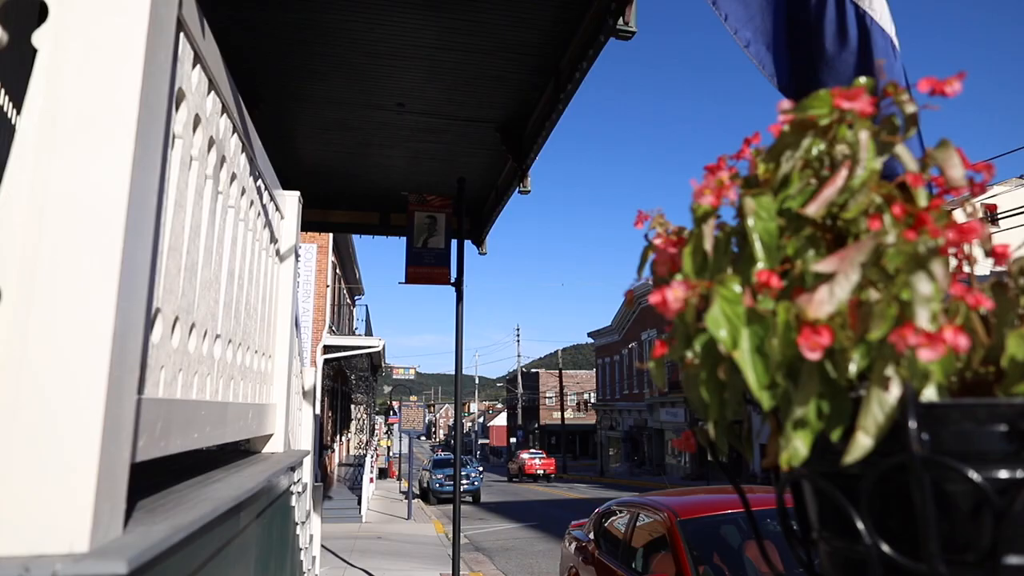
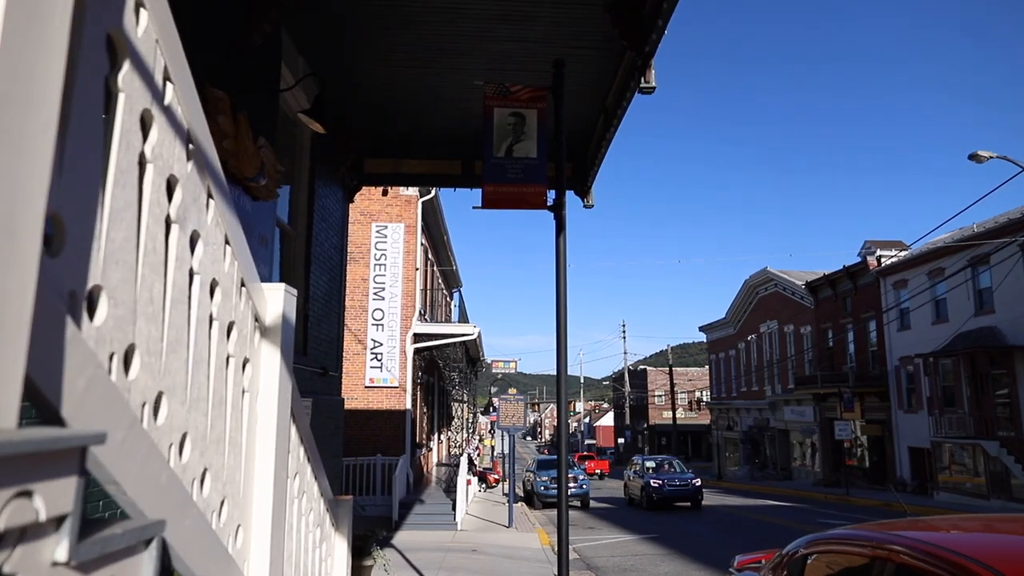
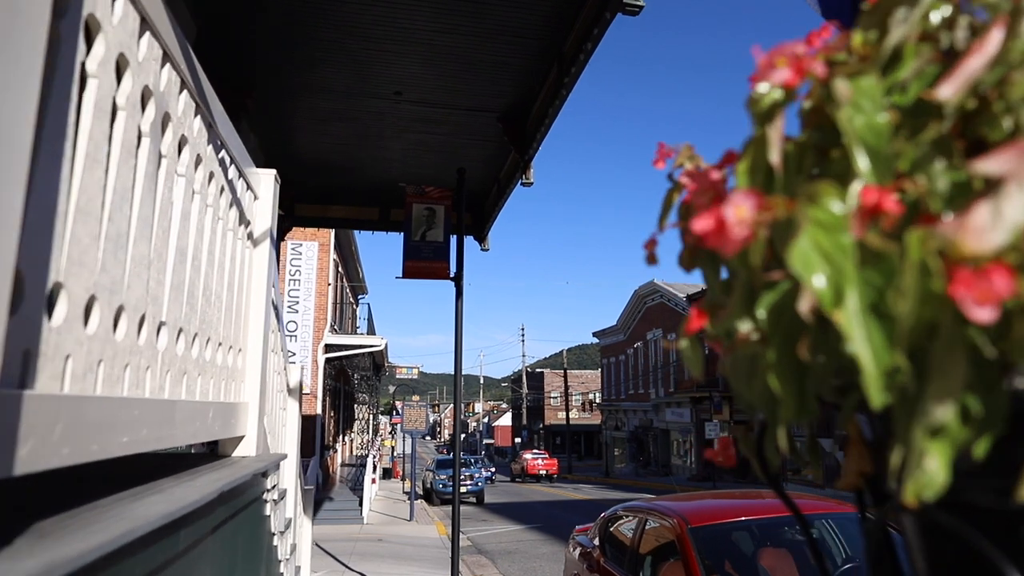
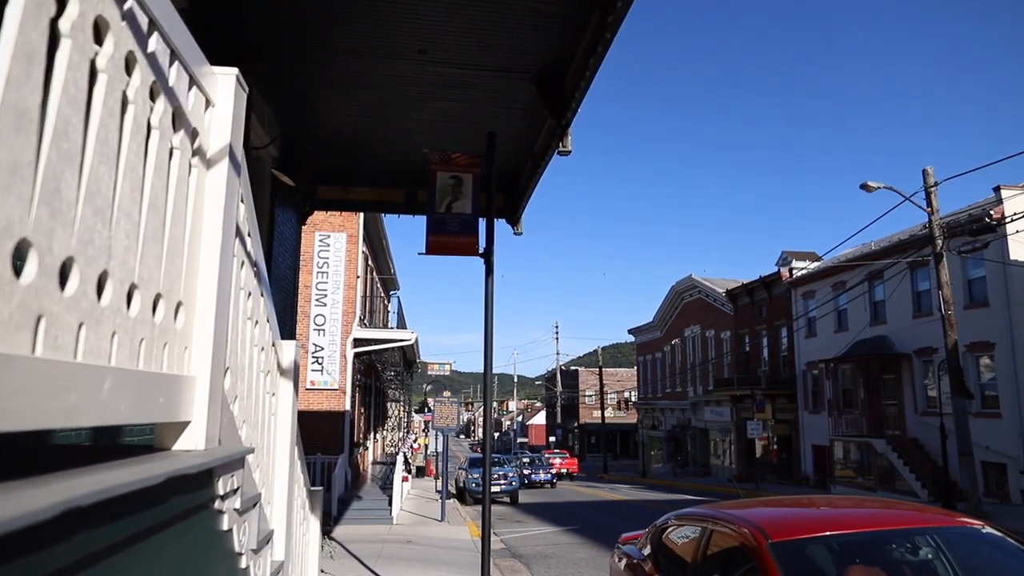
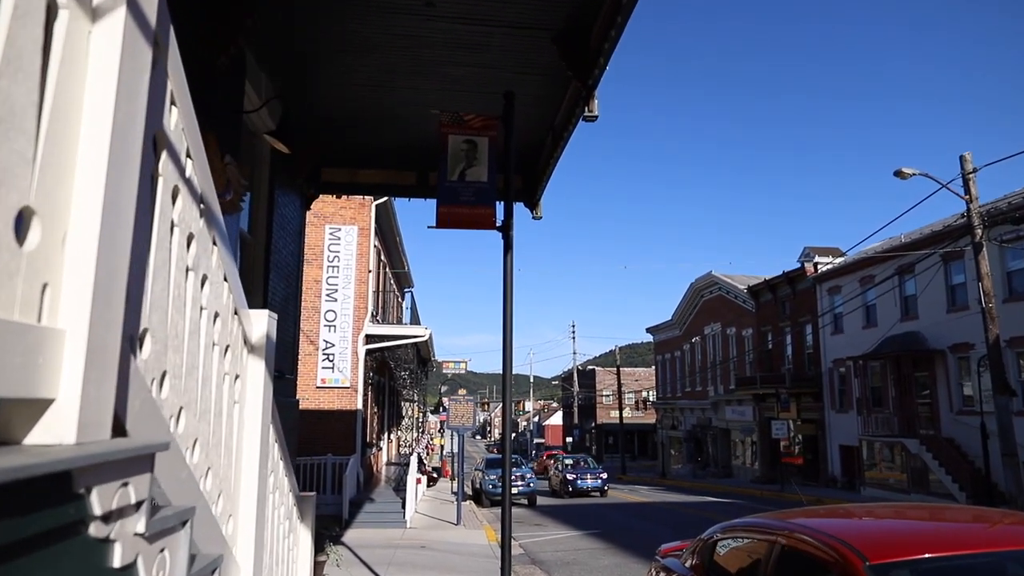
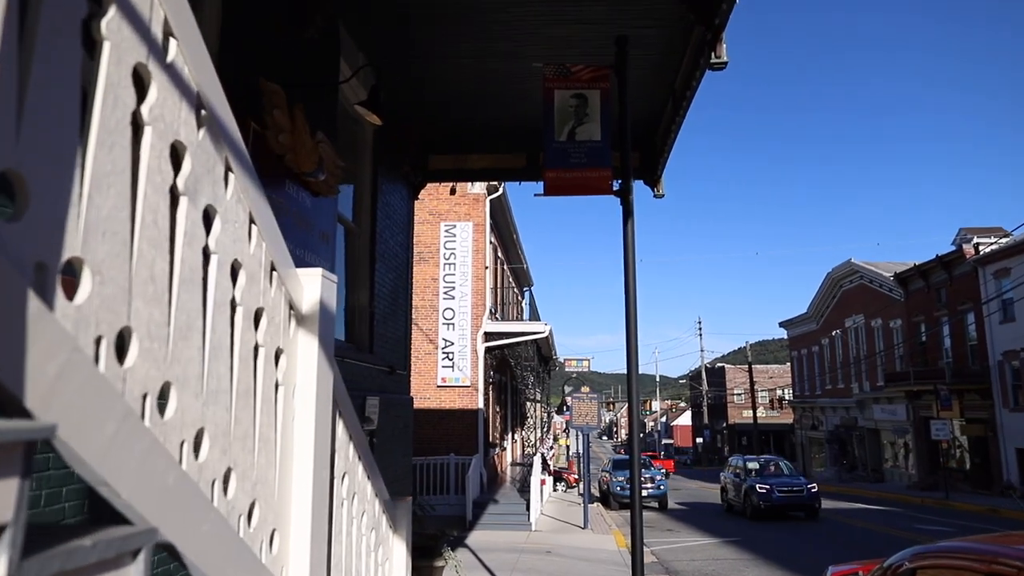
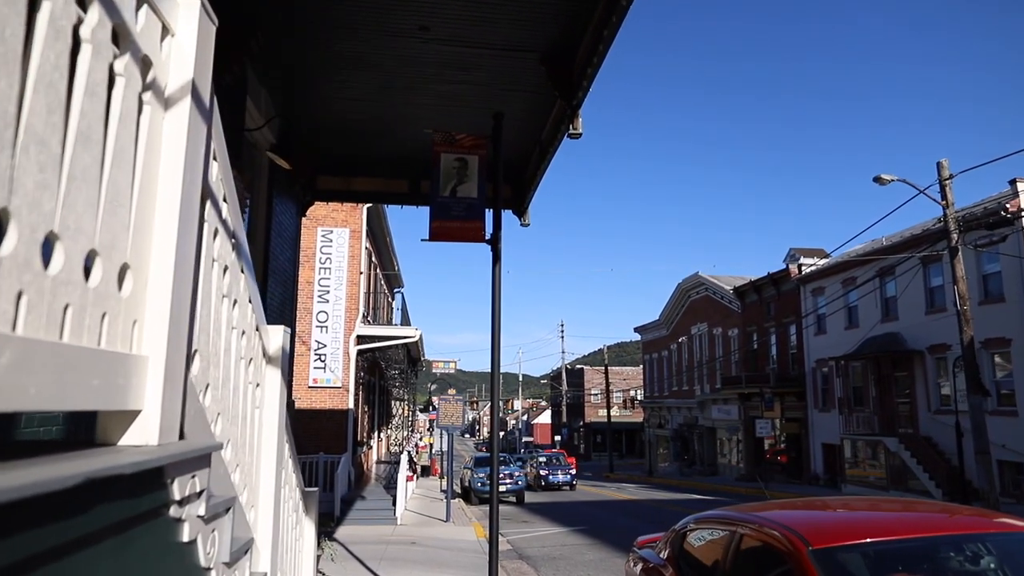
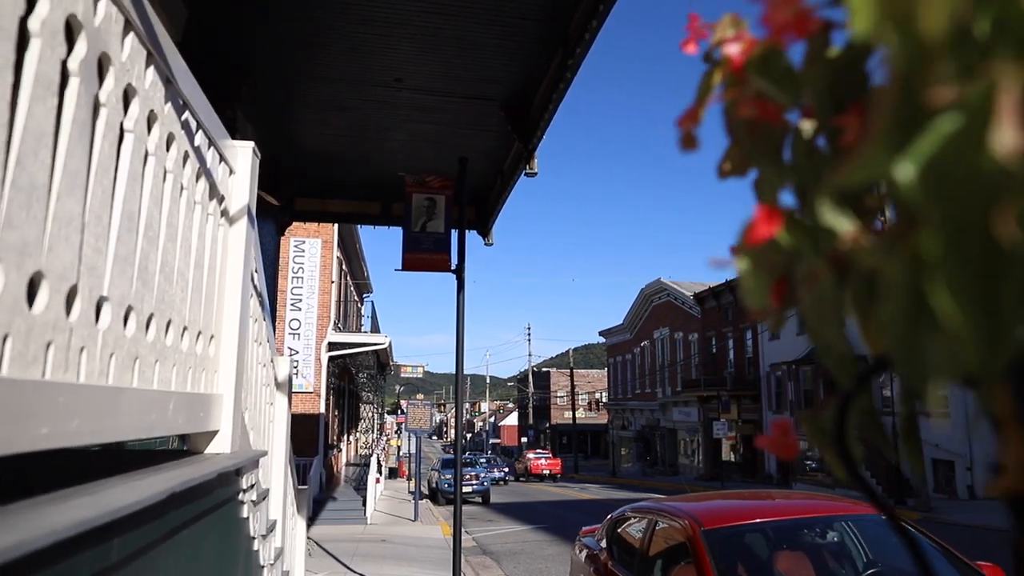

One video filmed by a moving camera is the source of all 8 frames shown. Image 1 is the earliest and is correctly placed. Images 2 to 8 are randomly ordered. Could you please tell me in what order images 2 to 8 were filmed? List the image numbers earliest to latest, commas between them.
3, 8, 4, 7, 5, 2, 6
